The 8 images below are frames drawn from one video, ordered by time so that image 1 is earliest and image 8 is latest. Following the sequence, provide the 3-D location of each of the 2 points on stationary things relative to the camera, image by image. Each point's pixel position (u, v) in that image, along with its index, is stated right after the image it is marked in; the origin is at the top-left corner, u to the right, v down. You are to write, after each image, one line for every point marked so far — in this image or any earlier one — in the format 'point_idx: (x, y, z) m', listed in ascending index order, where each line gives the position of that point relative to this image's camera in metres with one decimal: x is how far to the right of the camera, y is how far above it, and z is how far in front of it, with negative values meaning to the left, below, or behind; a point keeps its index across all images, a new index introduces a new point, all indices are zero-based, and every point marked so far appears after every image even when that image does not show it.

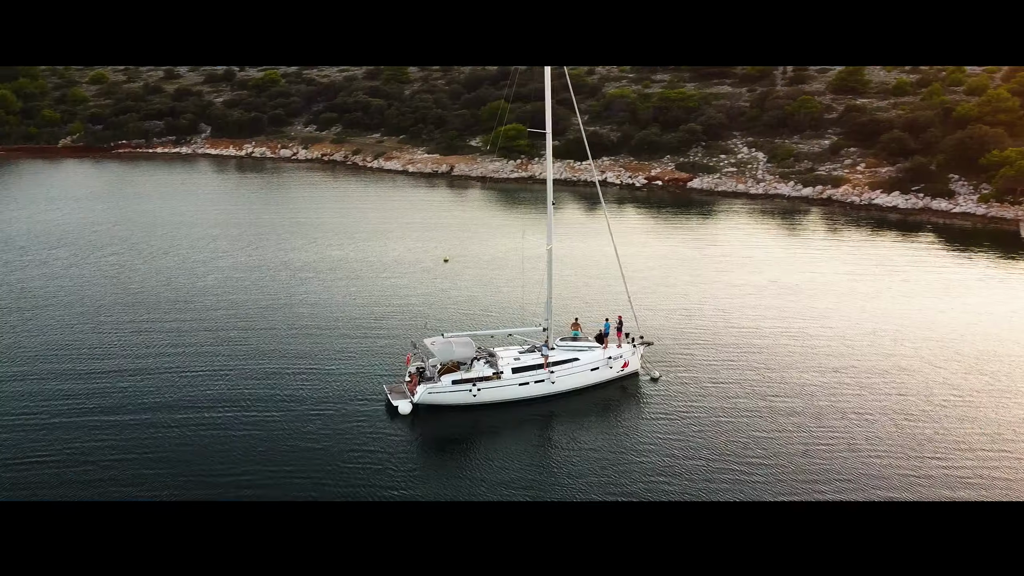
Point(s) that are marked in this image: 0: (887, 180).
0: (+8.5, +2.4, +18.1) m
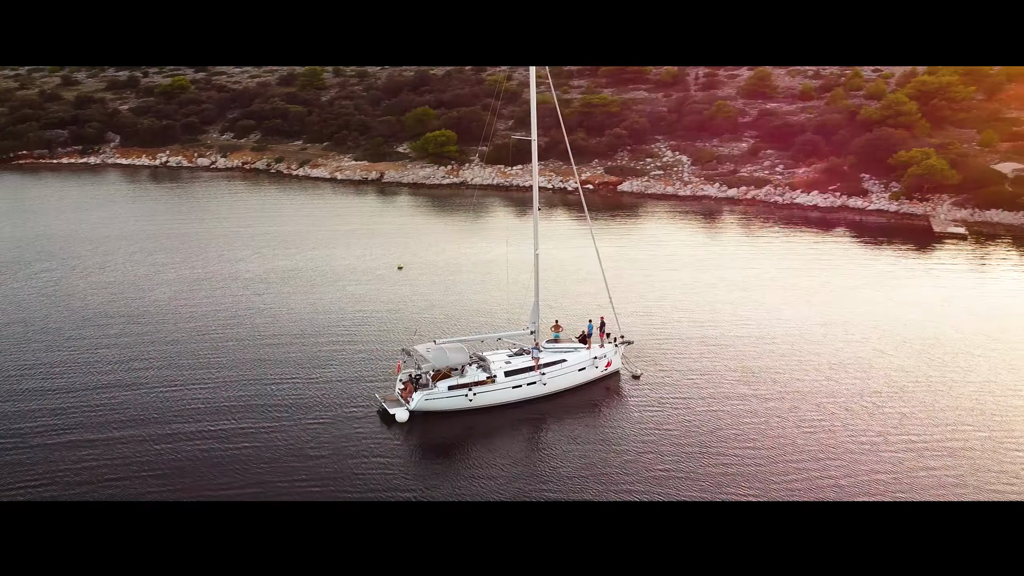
0: (+7.0, +2.5, +19.2) m
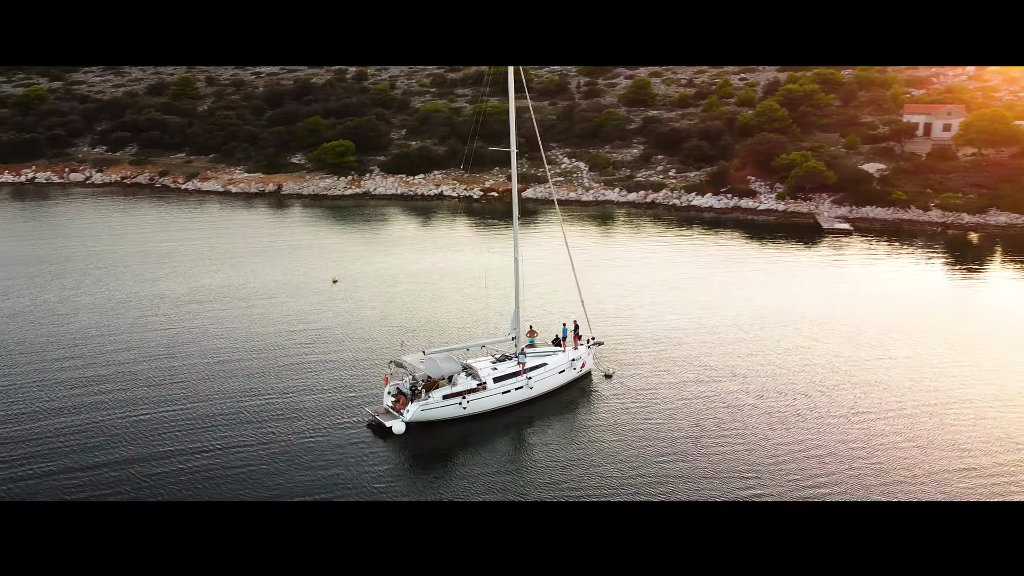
0: (+4.7, +2.6, +20.4) m
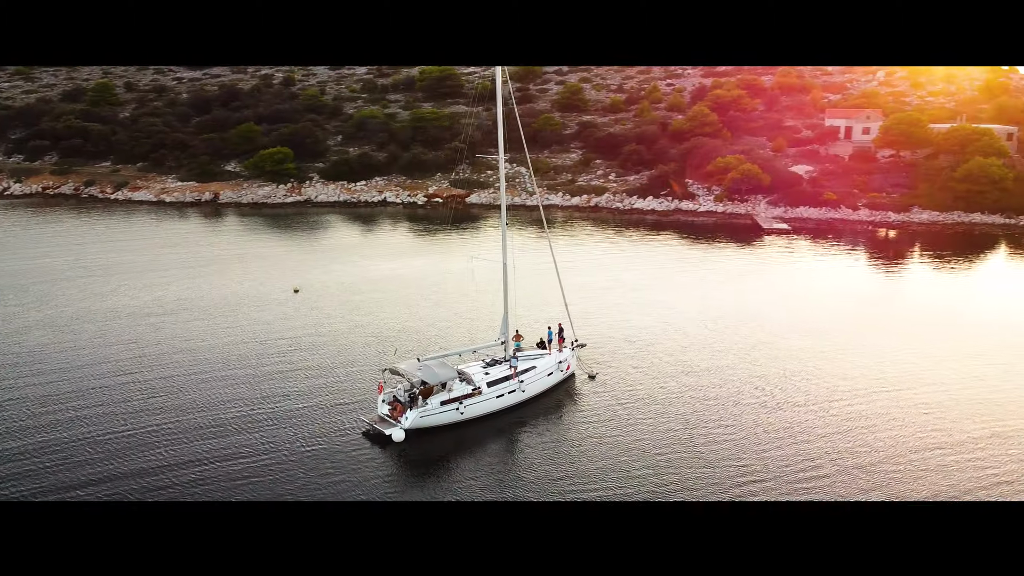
0: (+3.3, +2.6, +20.9) m
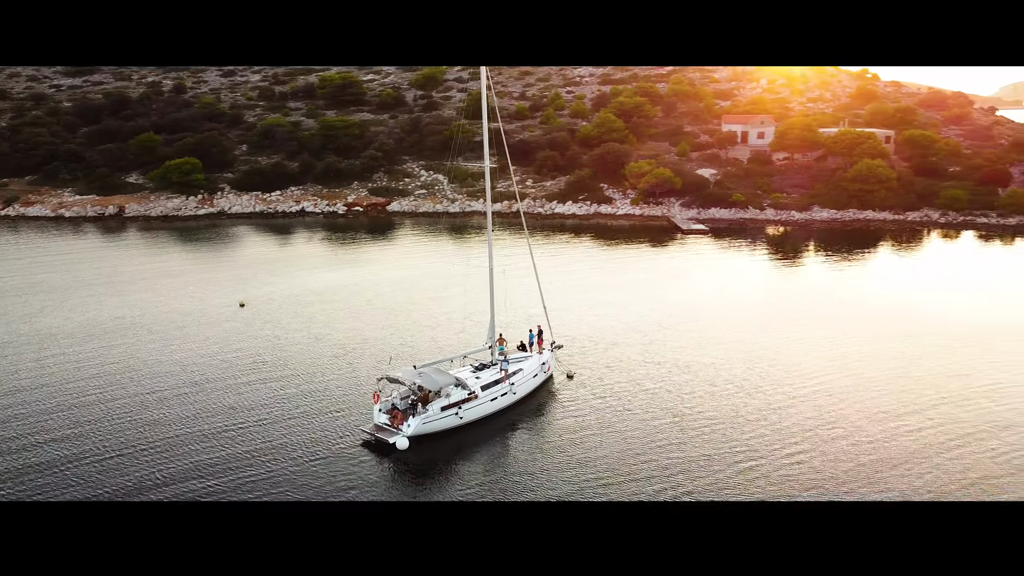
0: (+1.2, +2.5, +21.5) m
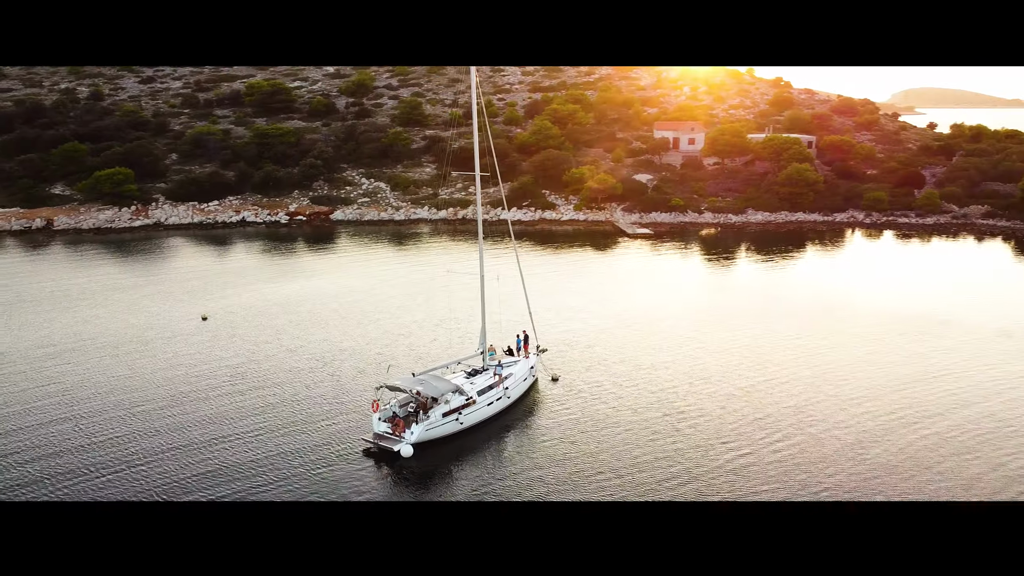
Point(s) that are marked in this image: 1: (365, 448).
0: (-0.3, +2.4, +21.7) m
1: (-1.4, -1.5, +7.7) m
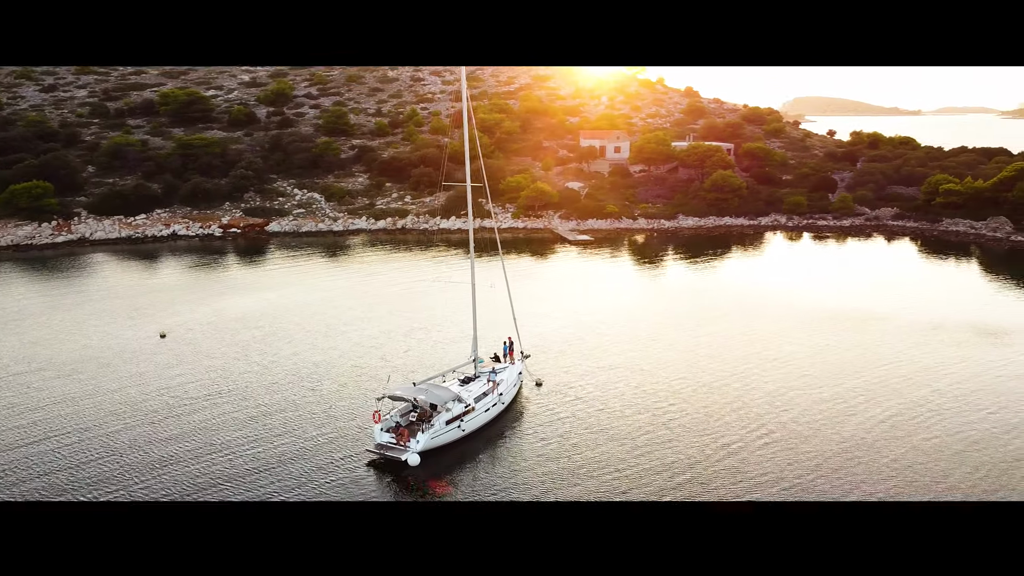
0: (-2.0, +2.2, +21.8) m
1: (-1.4, -1.6, +7.8) m
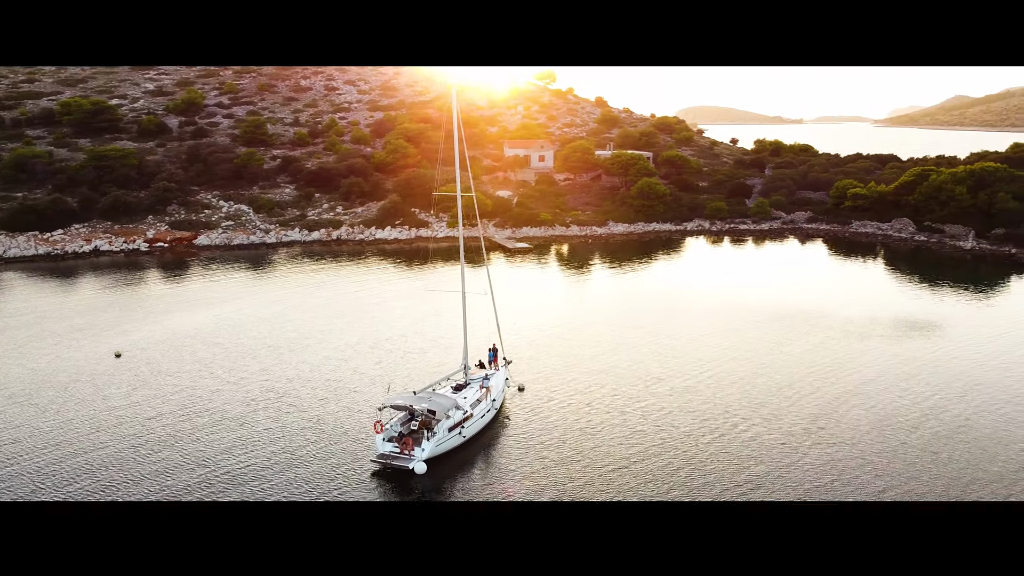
0: (-3.8, +1.9, +21.7) m
1: (-1.4, -1.7, +7.8) m
